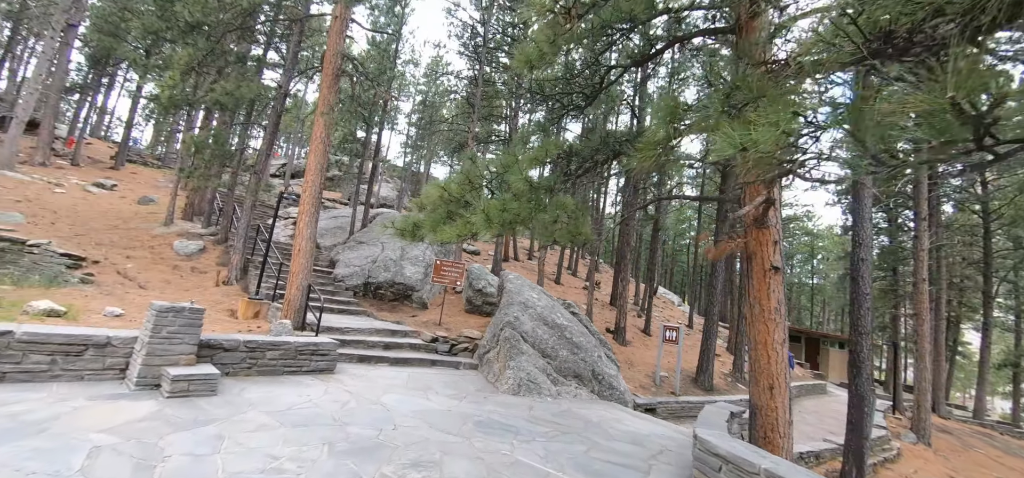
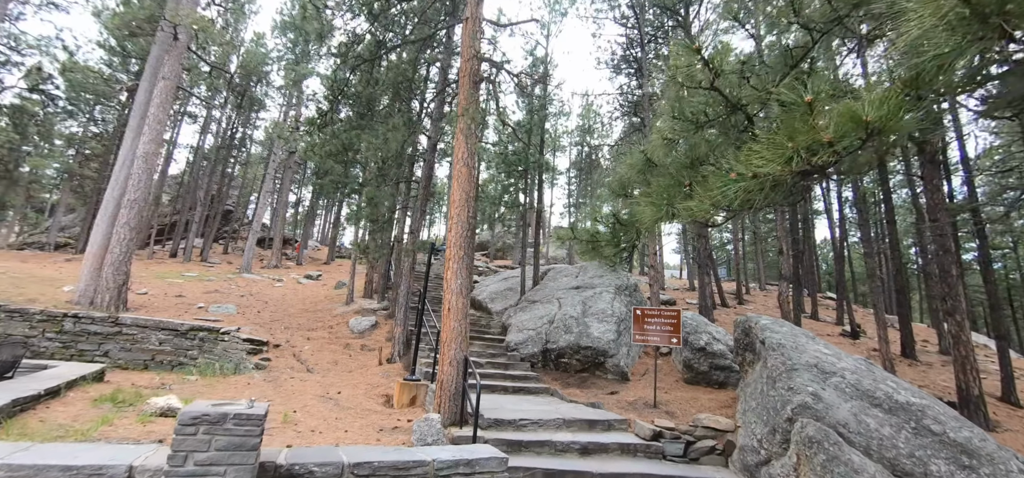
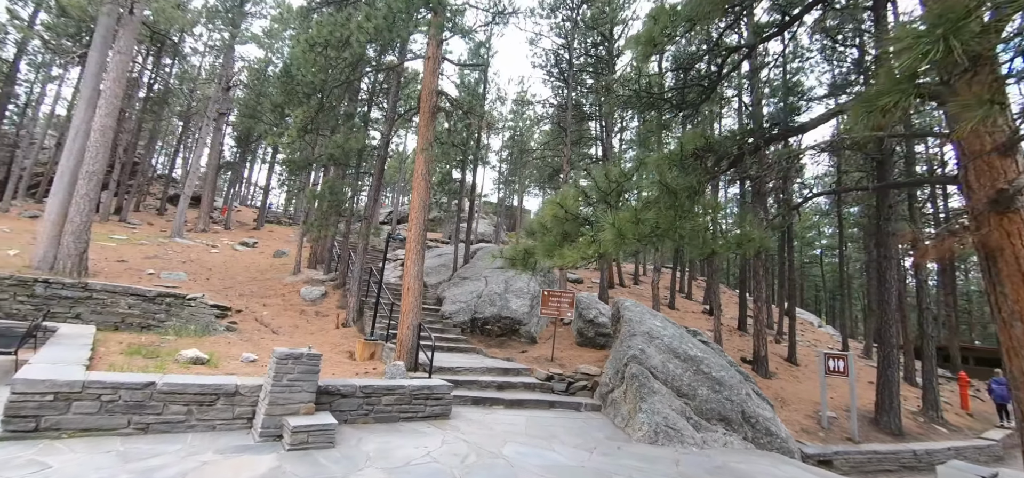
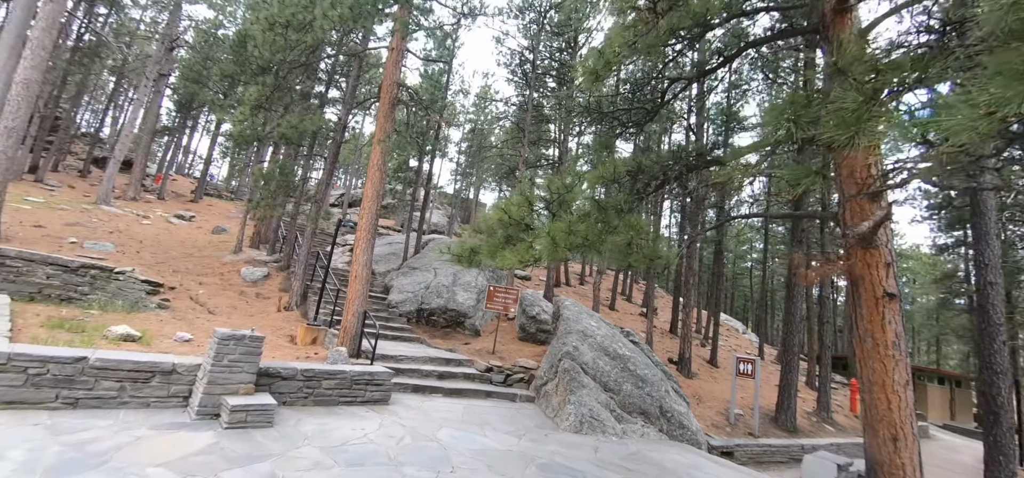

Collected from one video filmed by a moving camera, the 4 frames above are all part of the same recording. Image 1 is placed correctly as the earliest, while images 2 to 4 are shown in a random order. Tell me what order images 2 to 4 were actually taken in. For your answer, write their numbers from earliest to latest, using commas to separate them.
4, 3, 2
